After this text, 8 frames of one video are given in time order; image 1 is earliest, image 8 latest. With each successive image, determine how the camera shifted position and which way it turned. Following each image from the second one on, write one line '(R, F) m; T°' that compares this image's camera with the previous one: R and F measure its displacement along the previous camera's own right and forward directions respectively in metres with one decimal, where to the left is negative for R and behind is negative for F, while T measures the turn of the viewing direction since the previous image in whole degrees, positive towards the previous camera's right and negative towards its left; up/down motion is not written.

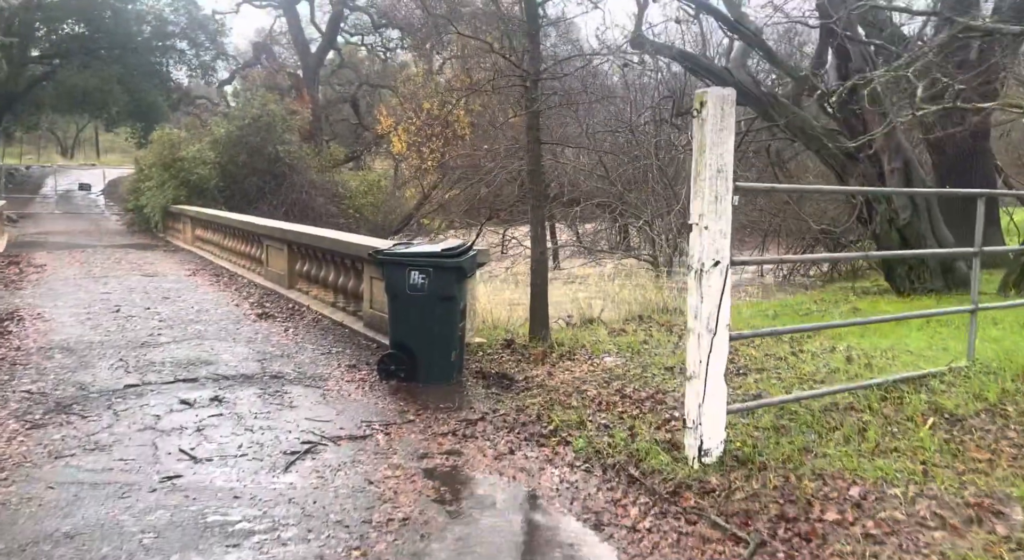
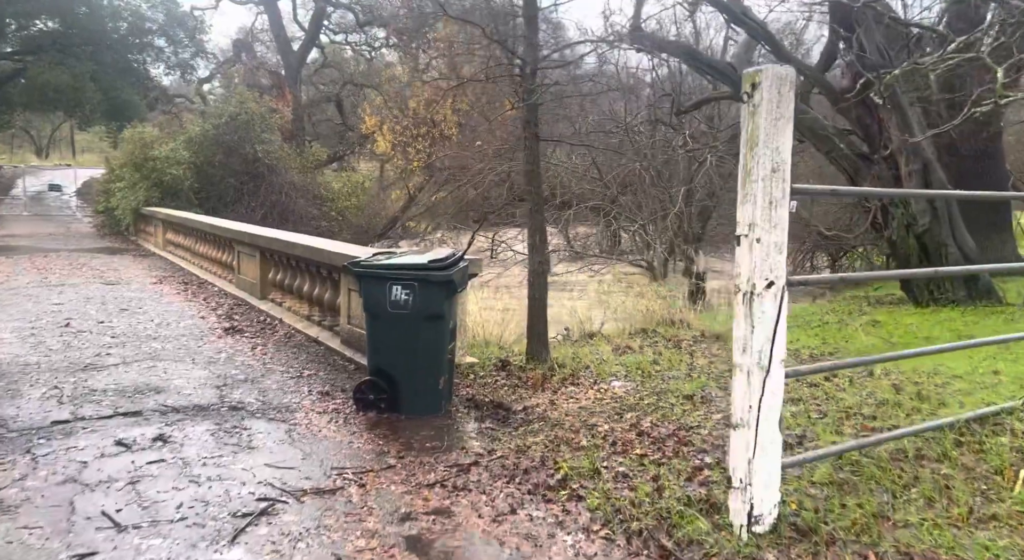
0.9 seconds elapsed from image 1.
(-0.1, +0.7) m; +1°
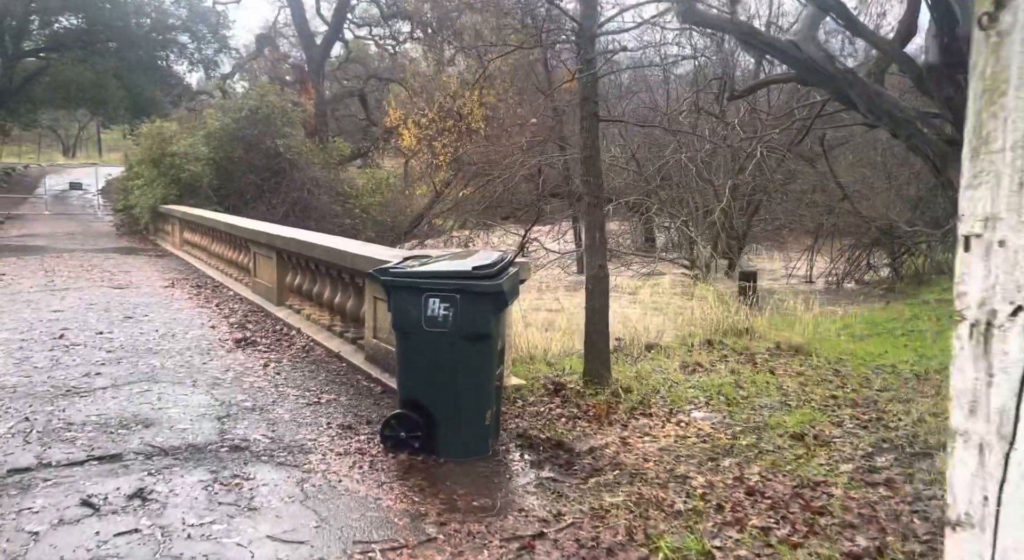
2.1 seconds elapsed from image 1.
(-0.2, +0.9) m; -2°
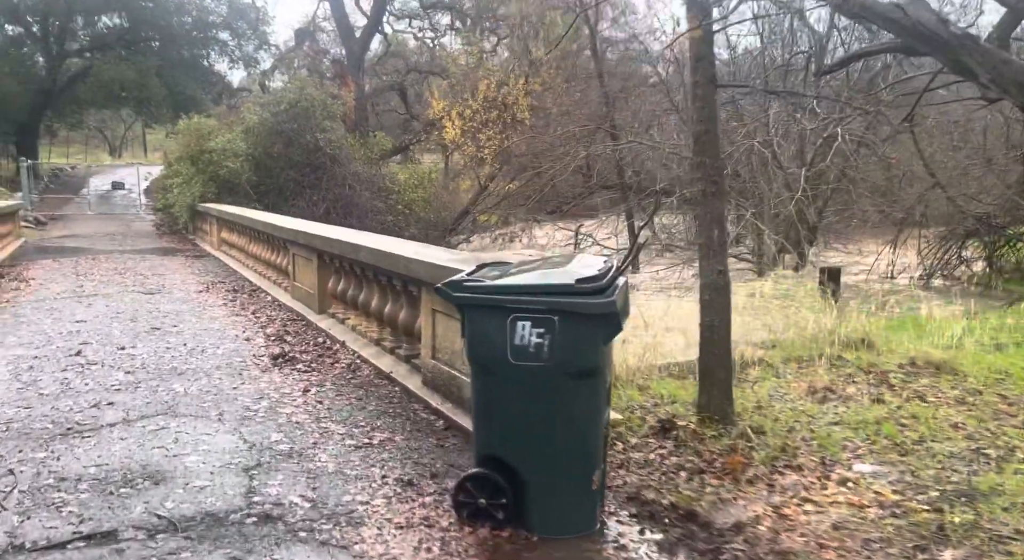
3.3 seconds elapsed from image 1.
(-0.3, +1.0) m; -3°
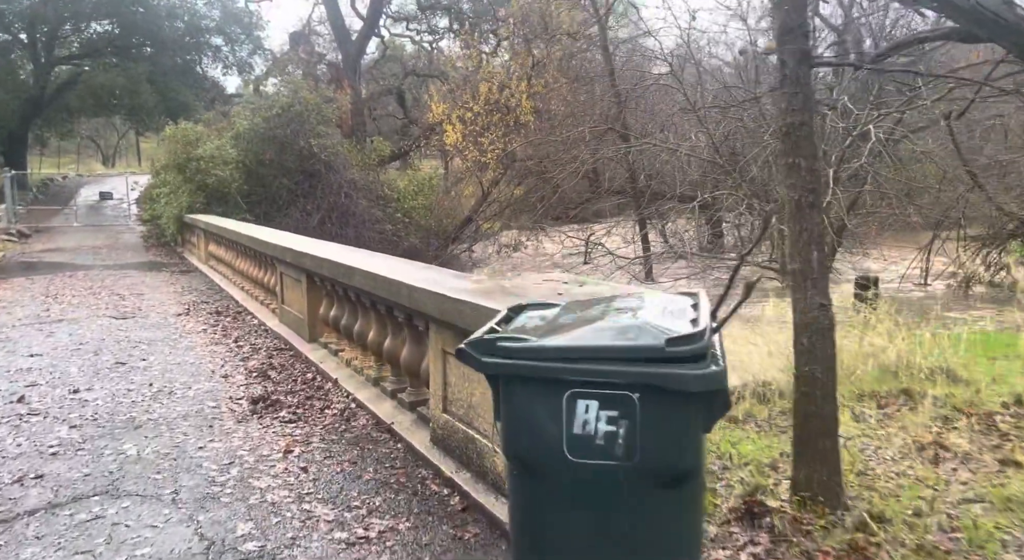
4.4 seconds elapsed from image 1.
(-0.1, +0.9) m; 0°
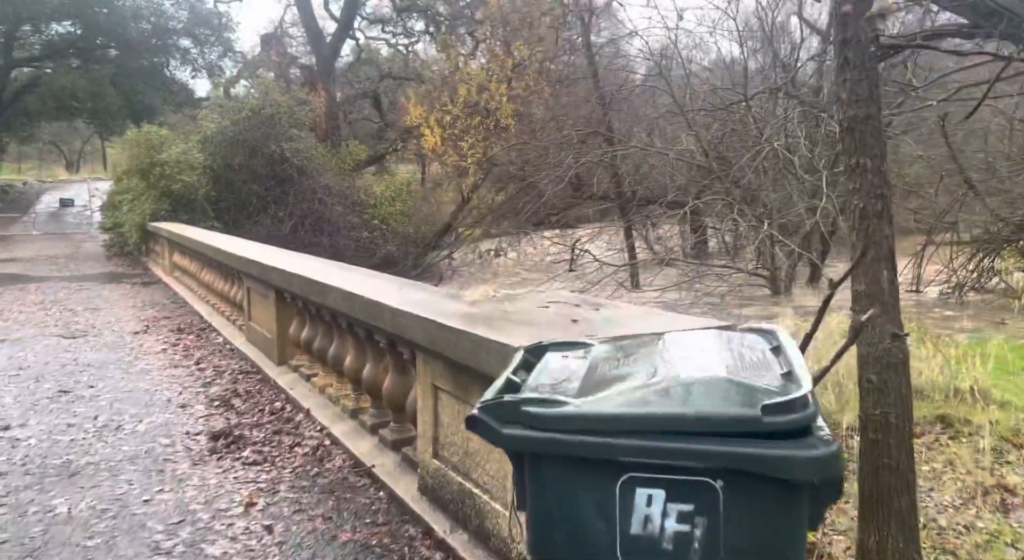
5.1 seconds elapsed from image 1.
(-0.1, +0.5) m; +2°
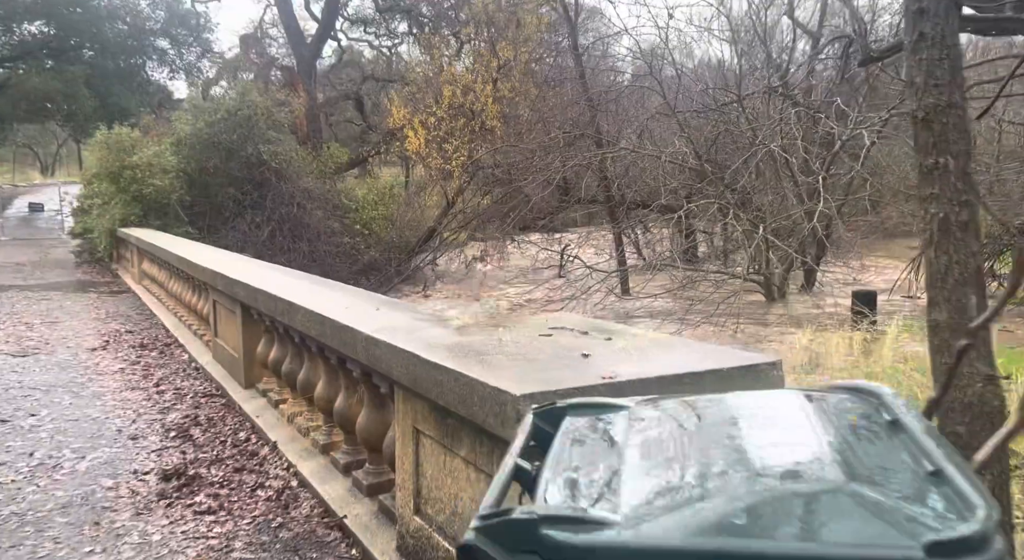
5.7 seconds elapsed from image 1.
(0.0, +0.5) m; +1°
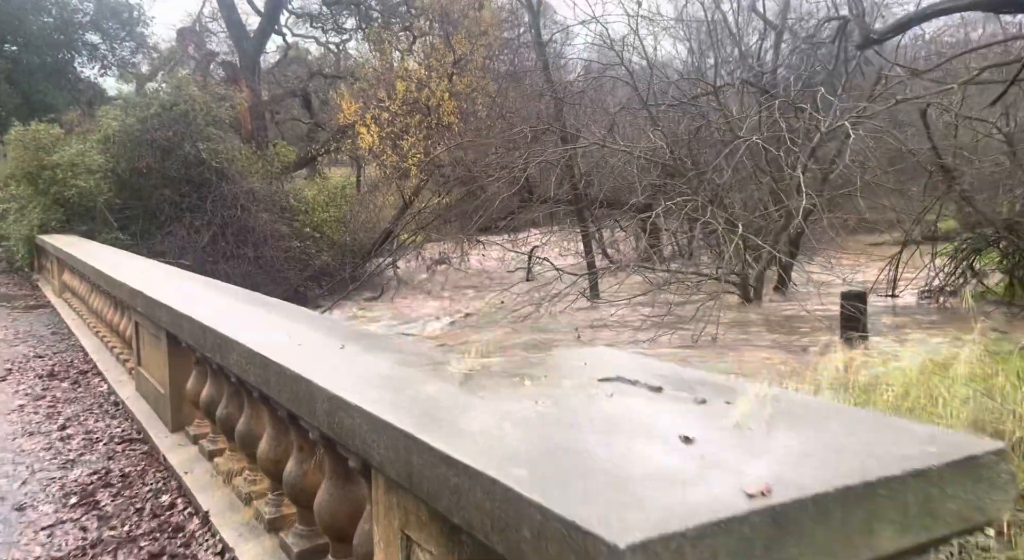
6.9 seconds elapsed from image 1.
(-0.2, +0.9) m; +3°
